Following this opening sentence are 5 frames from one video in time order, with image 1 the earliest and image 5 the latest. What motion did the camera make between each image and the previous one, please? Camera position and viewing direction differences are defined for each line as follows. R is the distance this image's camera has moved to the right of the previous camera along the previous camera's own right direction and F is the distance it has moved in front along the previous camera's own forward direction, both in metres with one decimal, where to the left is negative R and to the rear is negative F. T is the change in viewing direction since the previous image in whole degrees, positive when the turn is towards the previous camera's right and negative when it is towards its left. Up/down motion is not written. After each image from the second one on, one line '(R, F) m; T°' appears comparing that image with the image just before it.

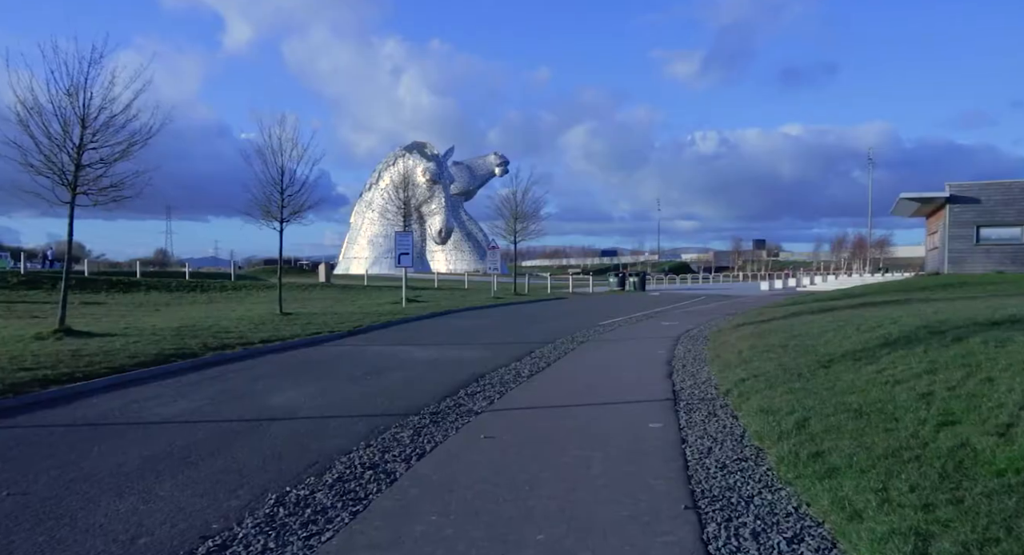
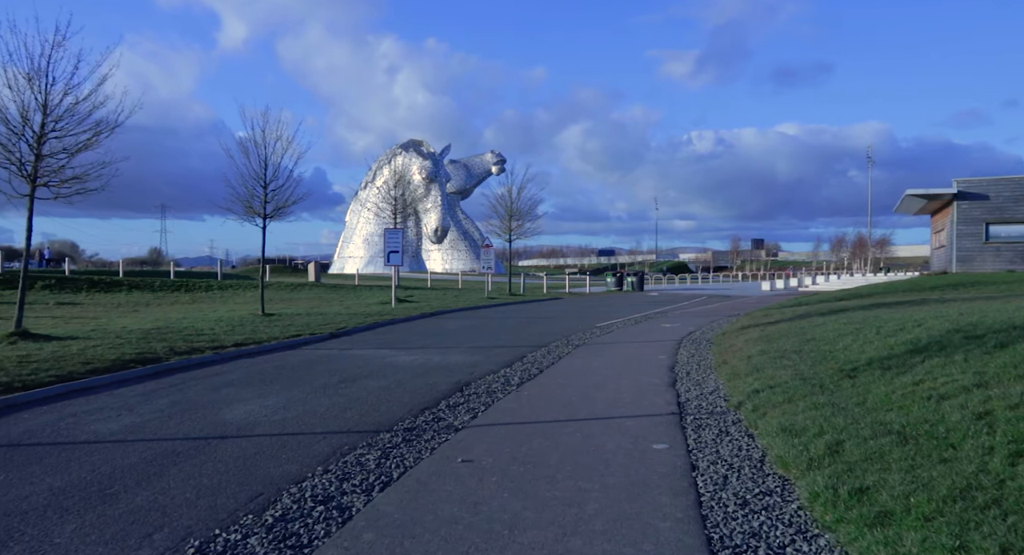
(+0.1, +1.1) m; 0°
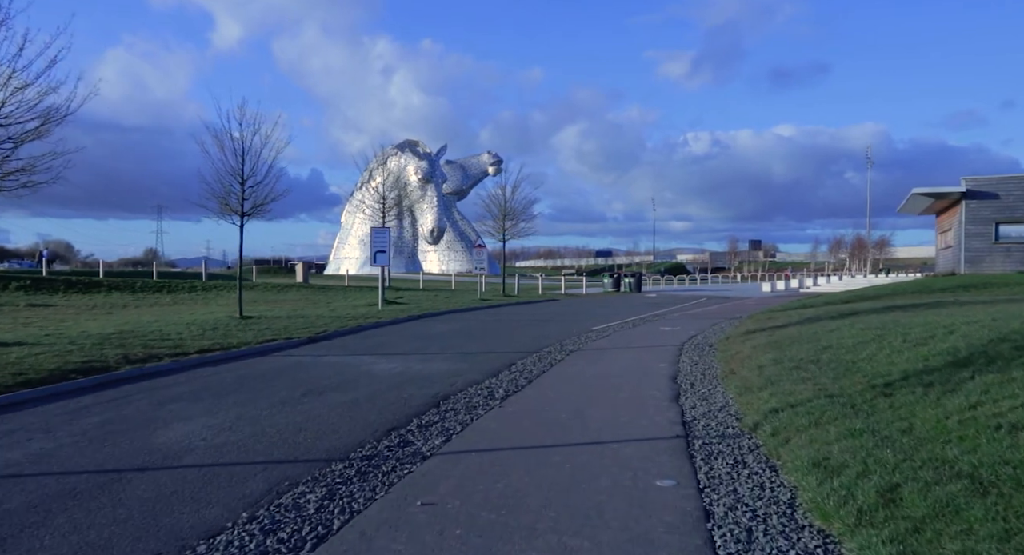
(+0.2, +1.3) m; 0°
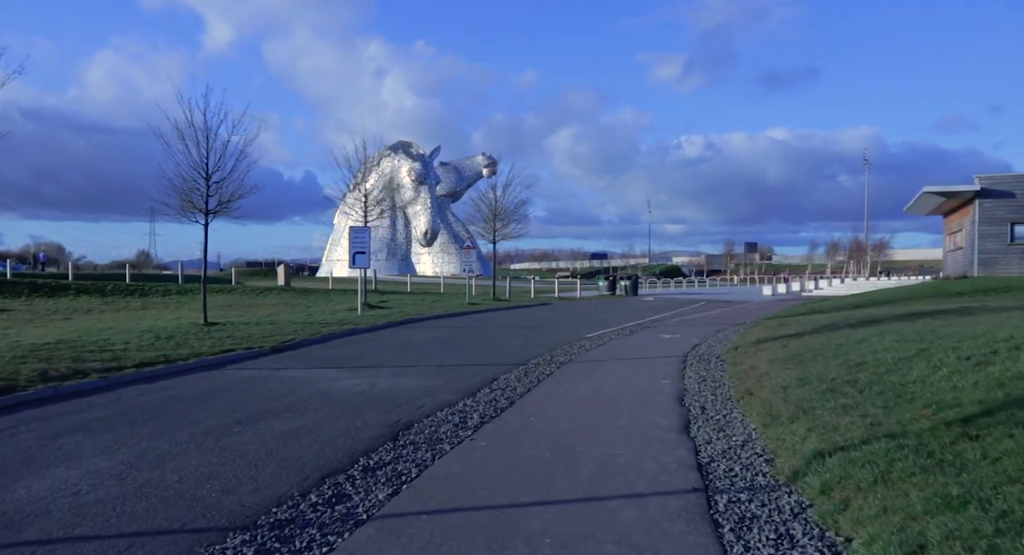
(+0.2, +1.8) m; 0°
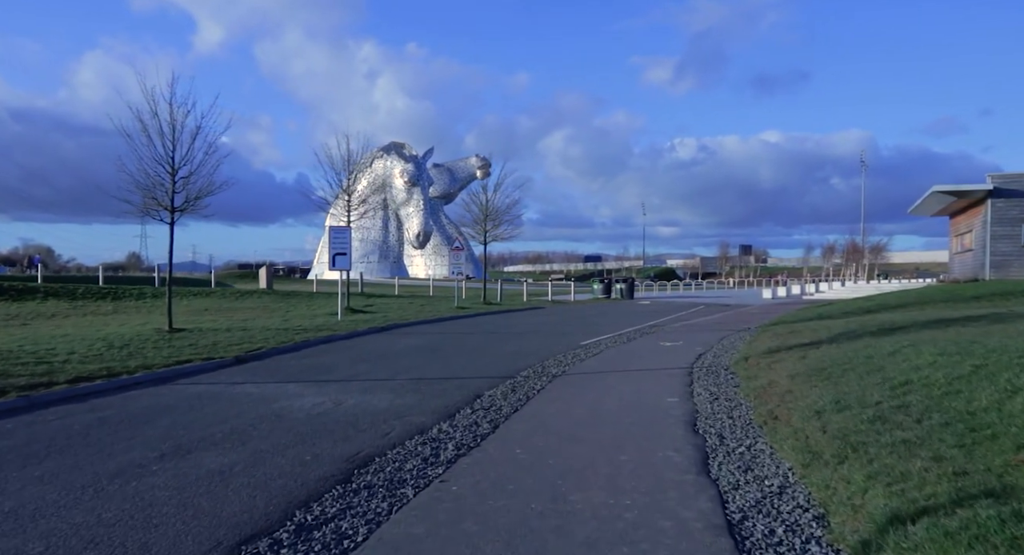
(+0.1, +1.5) m; 0°
